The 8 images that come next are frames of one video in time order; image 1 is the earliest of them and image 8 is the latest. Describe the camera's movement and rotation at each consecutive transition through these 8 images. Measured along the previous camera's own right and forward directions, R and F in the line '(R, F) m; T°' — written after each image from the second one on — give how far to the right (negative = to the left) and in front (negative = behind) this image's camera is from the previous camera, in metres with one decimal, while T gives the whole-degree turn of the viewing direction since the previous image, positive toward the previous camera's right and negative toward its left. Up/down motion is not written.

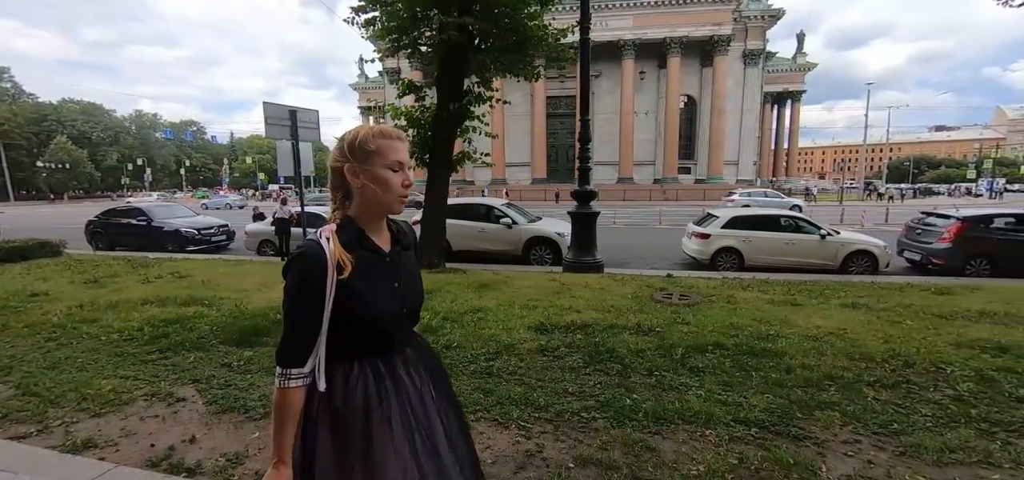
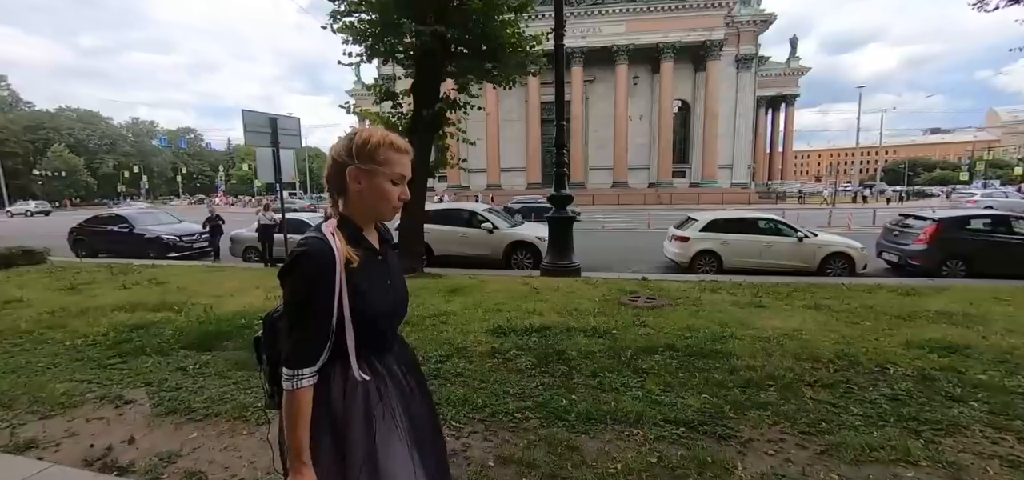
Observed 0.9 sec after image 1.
(+0.5, -0.1) m; 0°
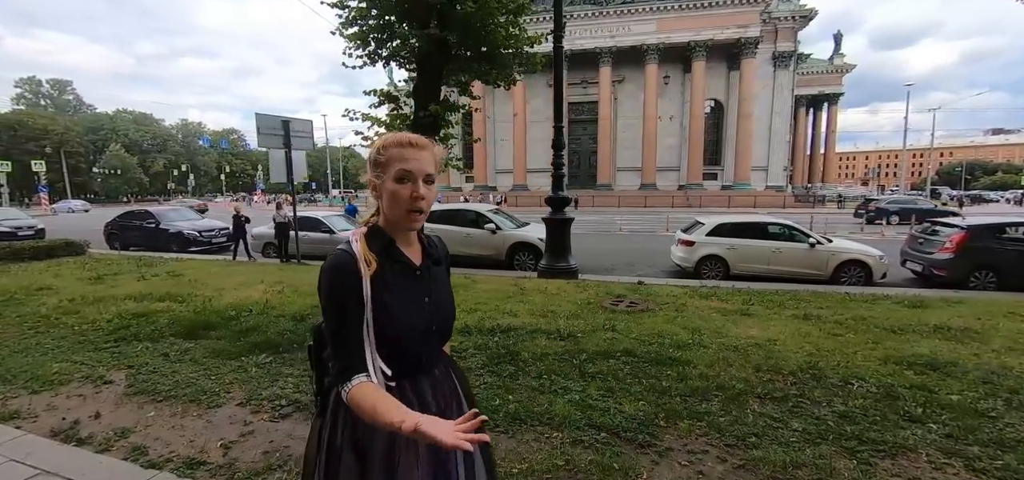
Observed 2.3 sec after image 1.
(+0.8, 0.0) m; -4°
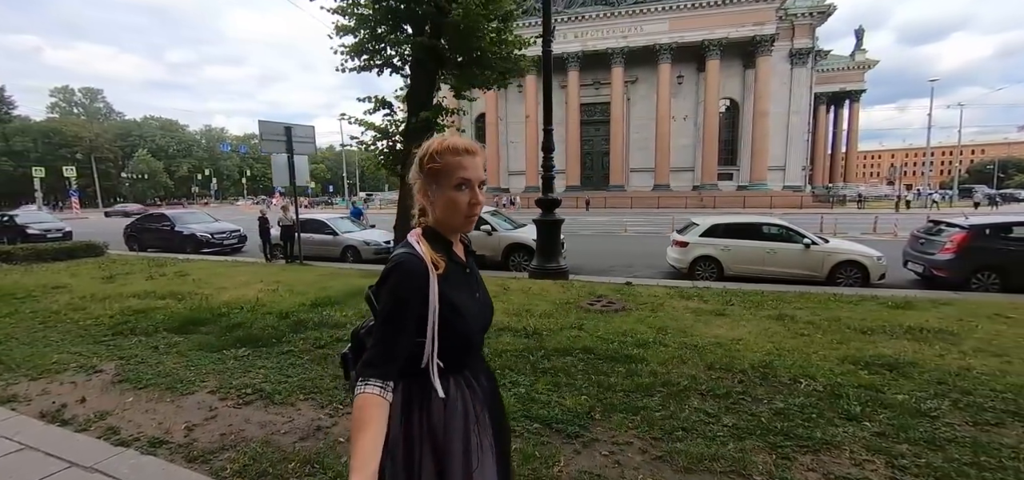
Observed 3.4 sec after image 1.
(+0.6, -0.1) m; -3°
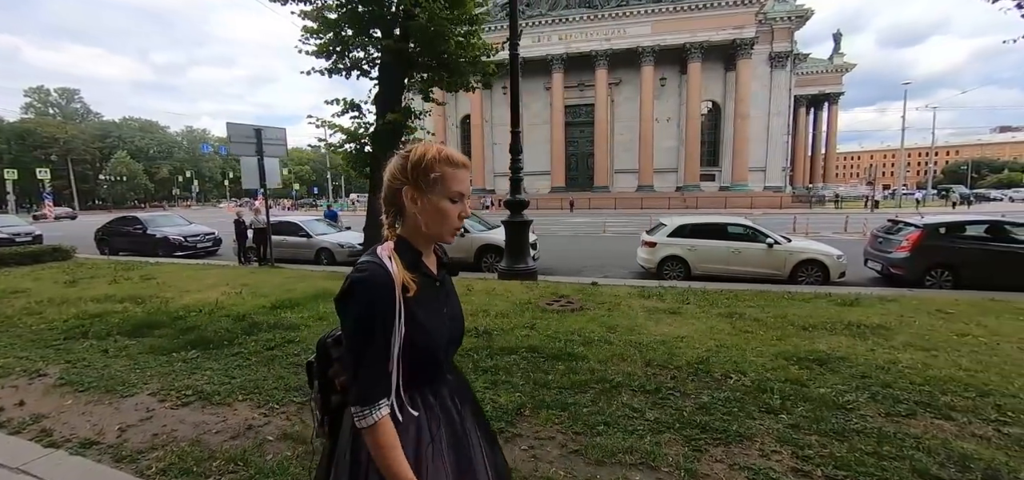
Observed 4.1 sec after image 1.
(+0.5, -0.1) m; +1°
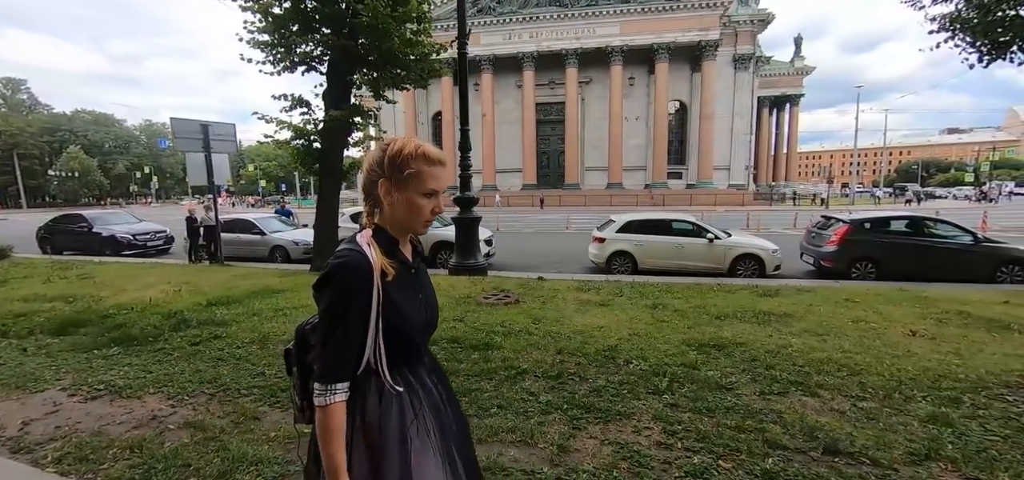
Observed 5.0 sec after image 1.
(+0.6, -0.2) m; +2°
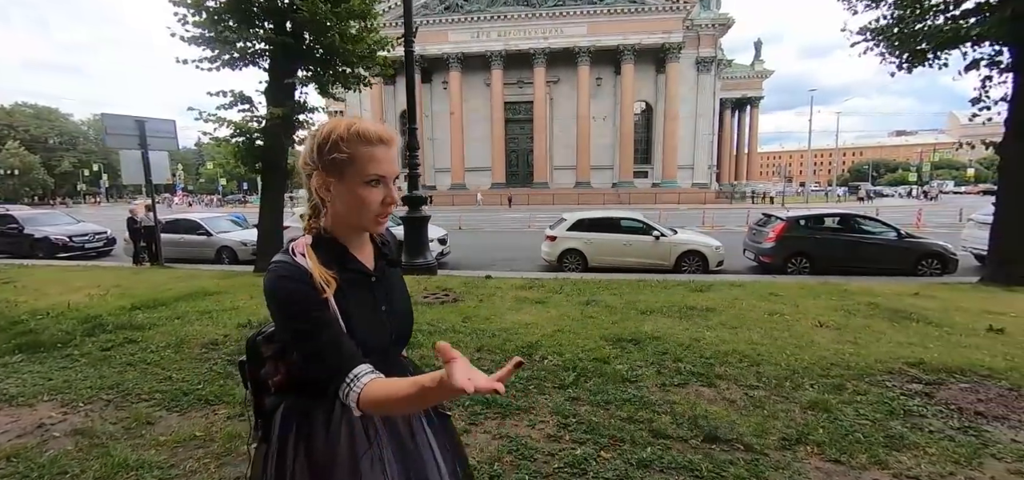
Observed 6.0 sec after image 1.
(+0.6, -0.1) m; +3°
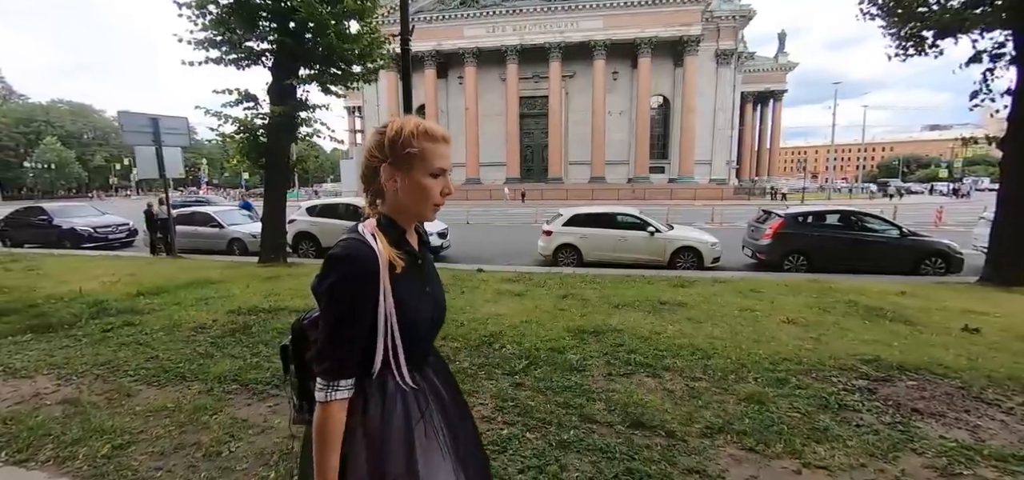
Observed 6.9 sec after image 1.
(+0.6, -0.2) m; -3°
